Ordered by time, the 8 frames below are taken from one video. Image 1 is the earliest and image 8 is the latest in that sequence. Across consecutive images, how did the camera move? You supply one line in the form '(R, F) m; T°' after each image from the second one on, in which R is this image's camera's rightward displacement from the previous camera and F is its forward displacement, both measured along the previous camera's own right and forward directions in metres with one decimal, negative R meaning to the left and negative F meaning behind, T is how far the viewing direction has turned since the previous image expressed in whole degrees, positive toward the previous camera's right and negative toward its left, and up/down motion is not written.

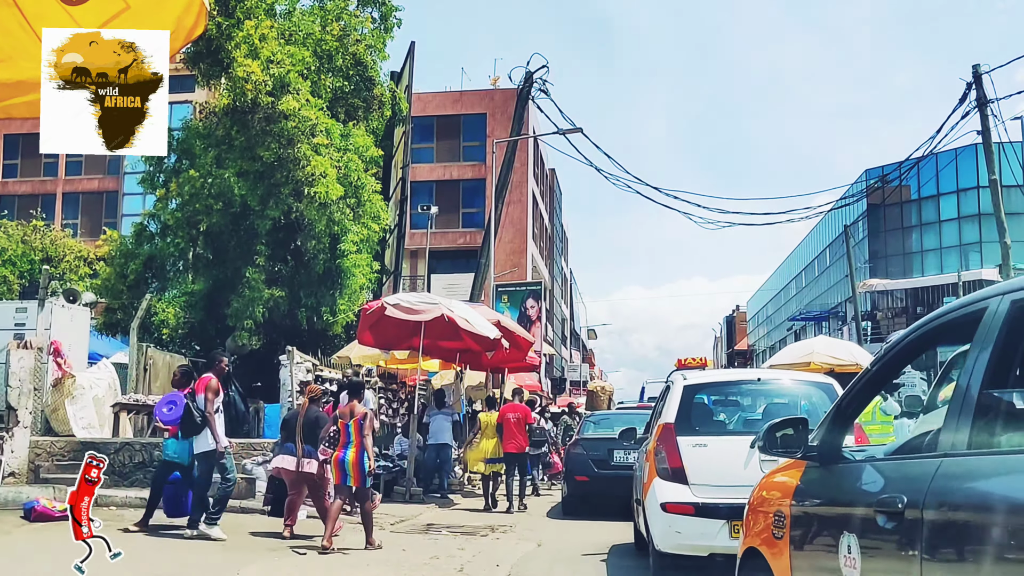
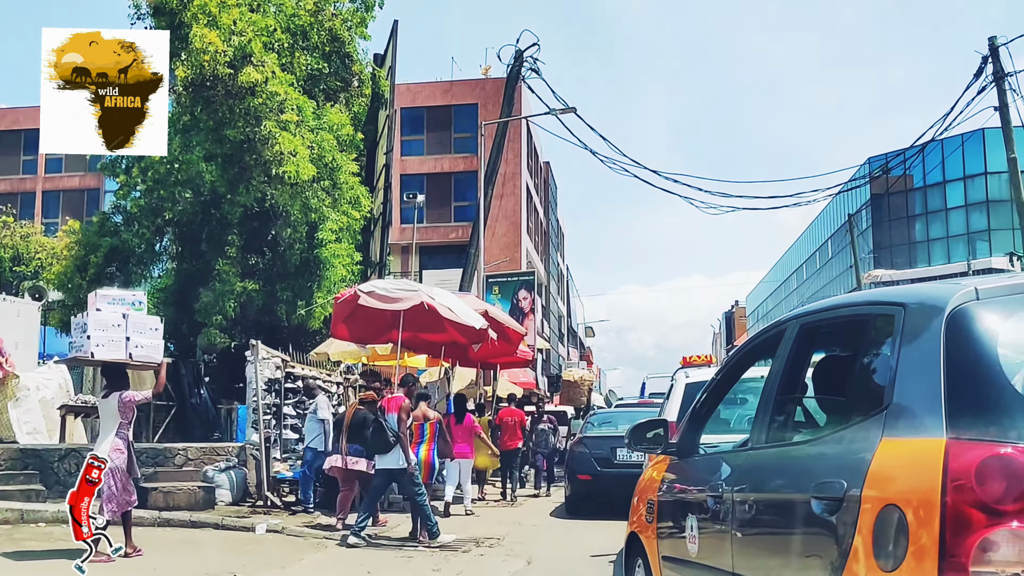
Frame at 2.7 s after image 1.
(+0.1, +1.2) m; 0°
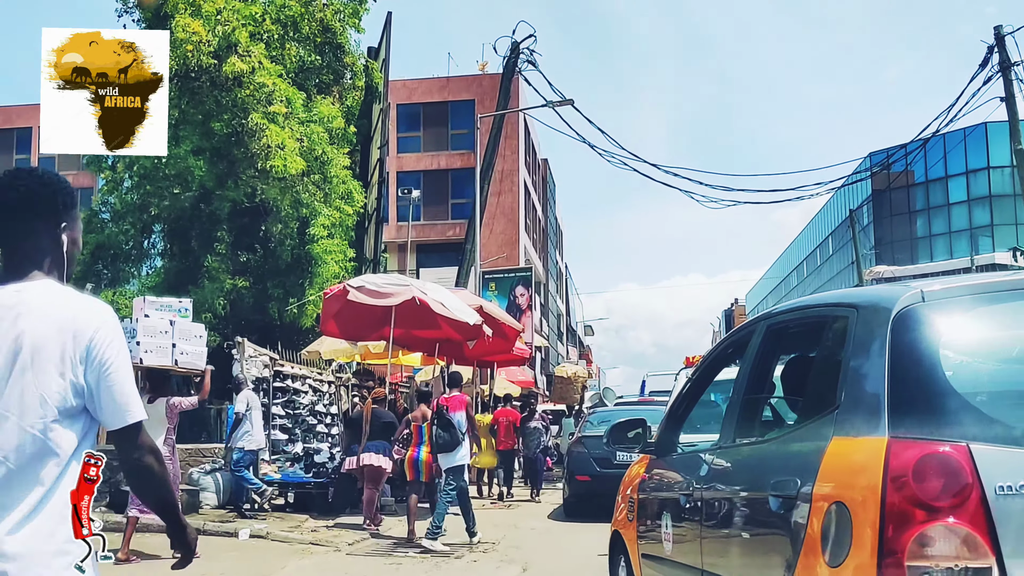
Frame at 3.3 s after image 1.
(0.0, +0.4) m; 0°
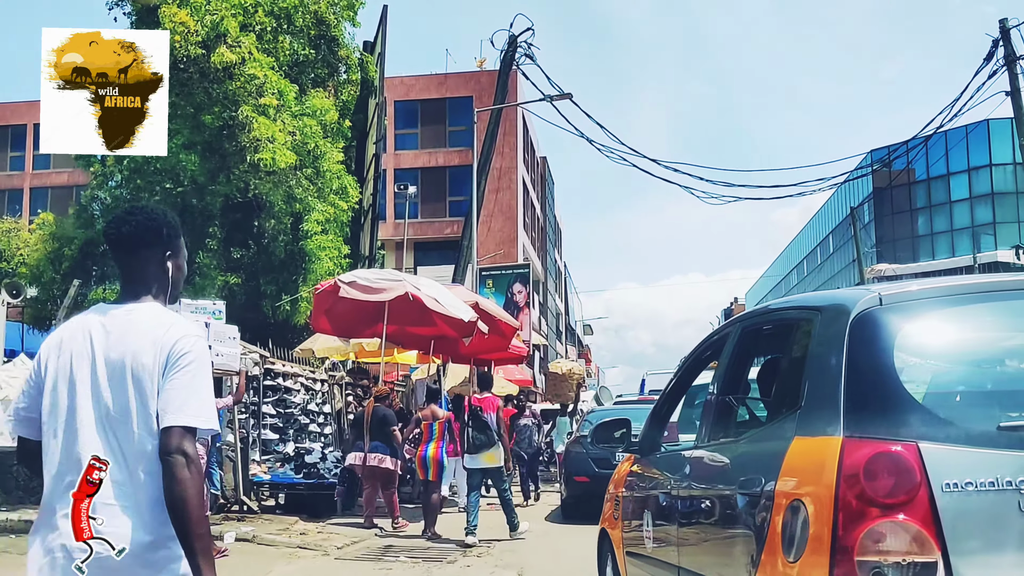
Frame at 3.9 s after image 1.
(0.0, +0.3) m; 0°
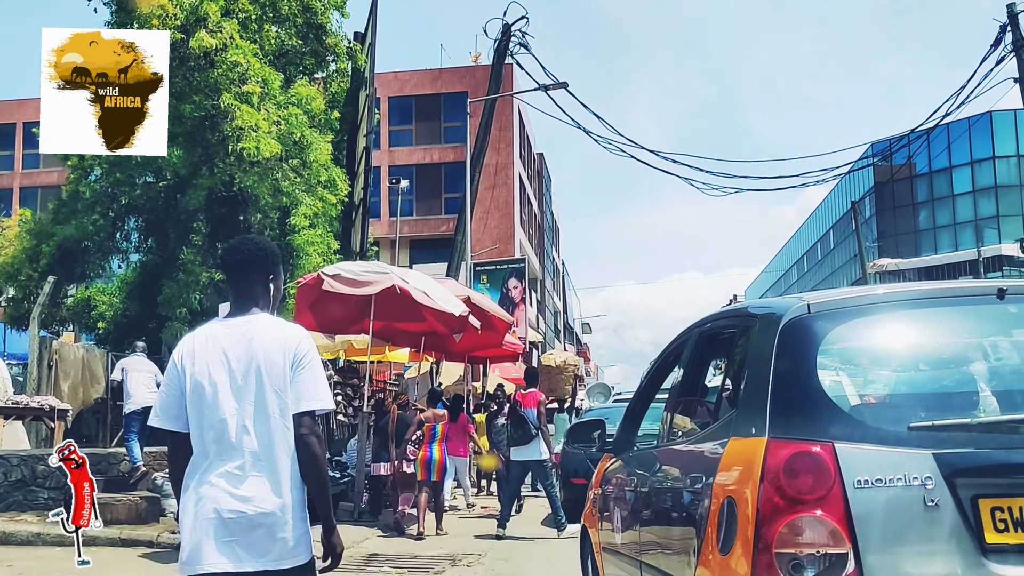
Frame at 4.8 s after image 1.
(+0.1, +0.6) m; 0°
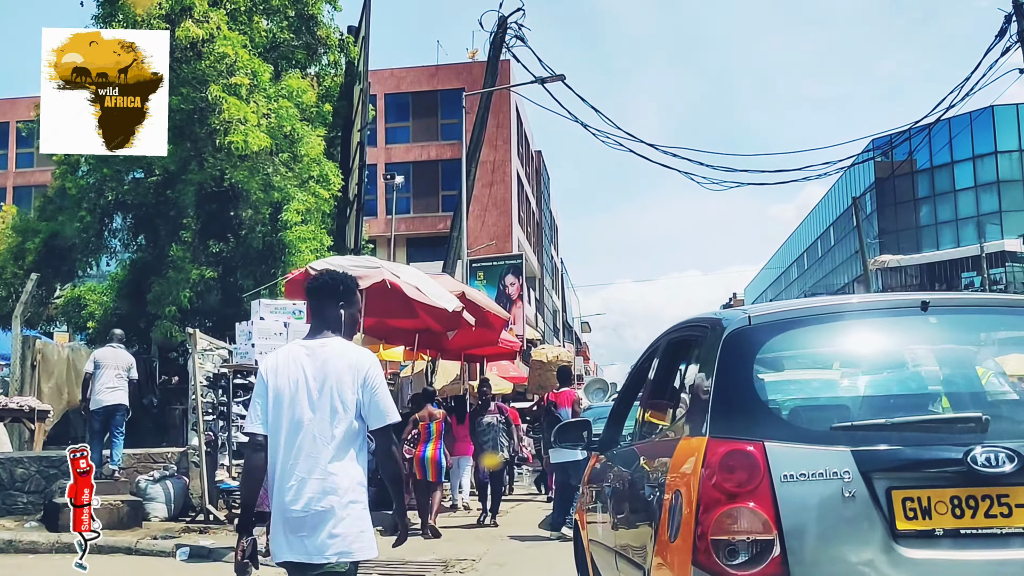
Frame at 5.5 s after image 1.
(0.0, +0.3) m; 0°
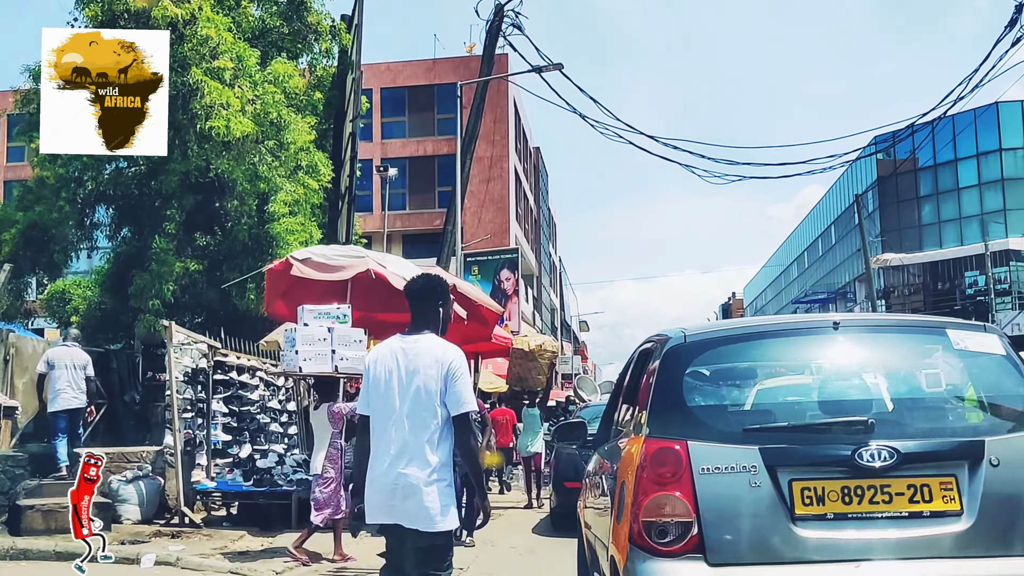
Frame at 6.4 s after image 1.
(+0.1, +0.5) m; 0°
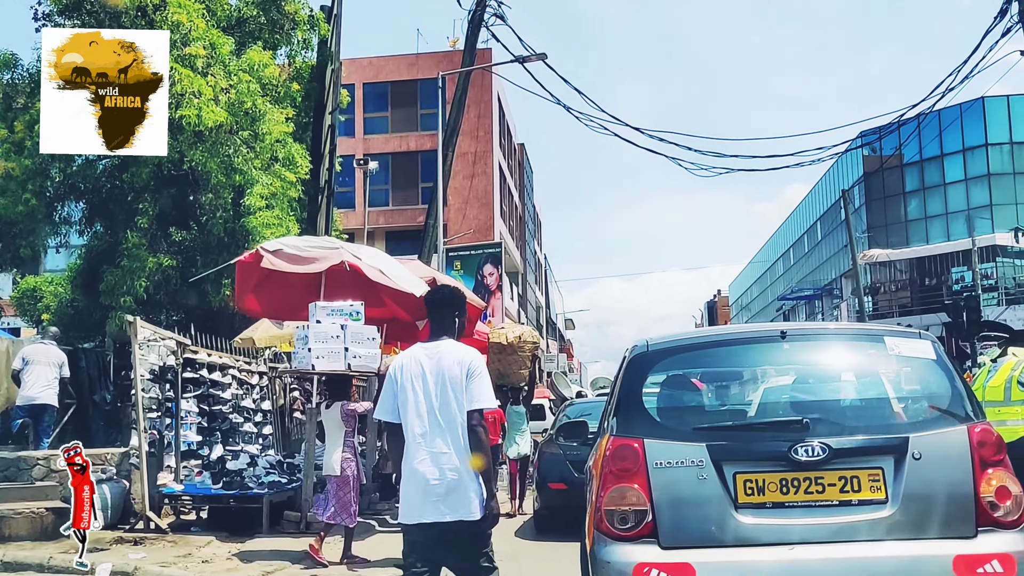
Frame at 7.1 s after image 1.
(0.0, +0.4) m; +1°
